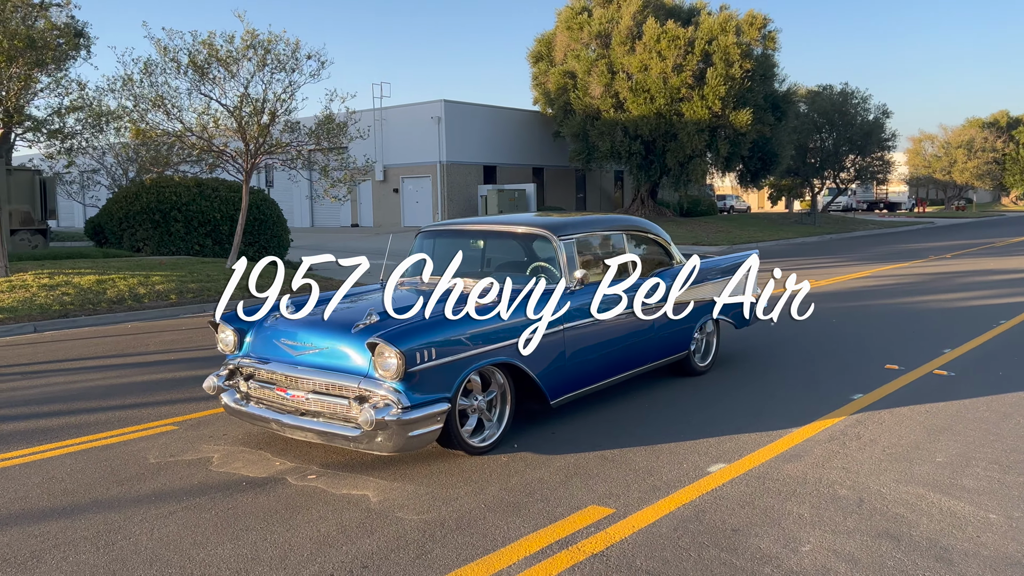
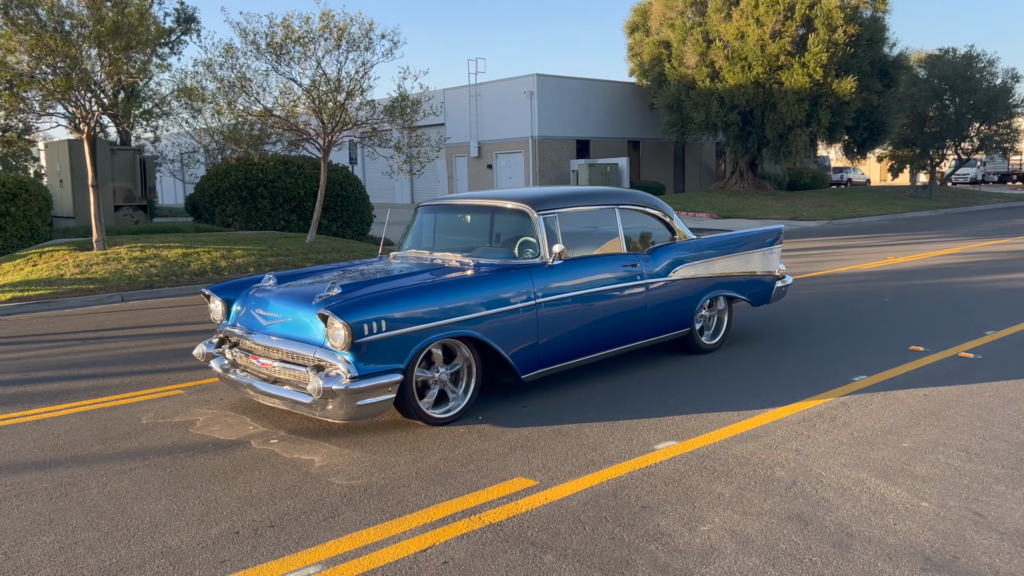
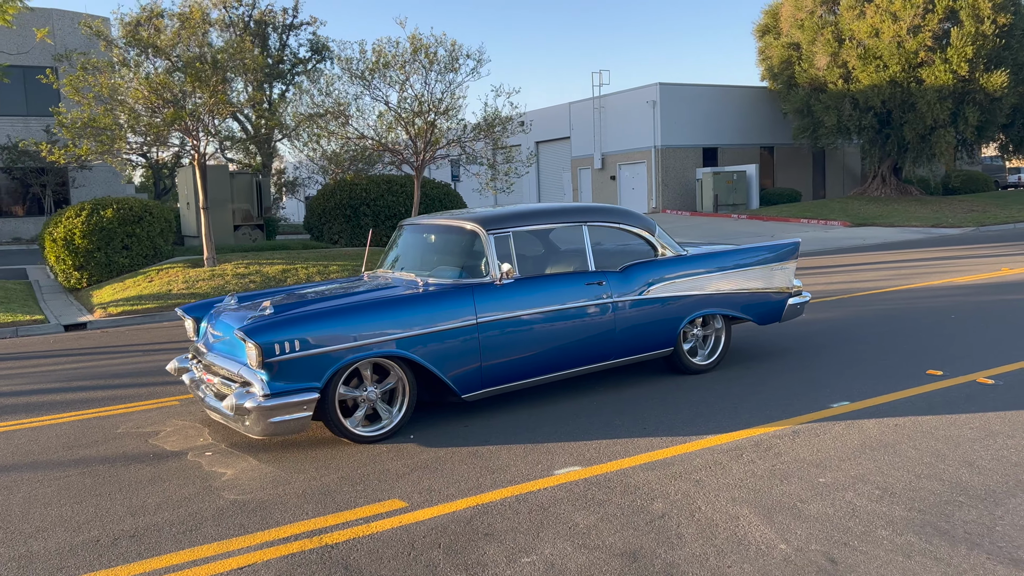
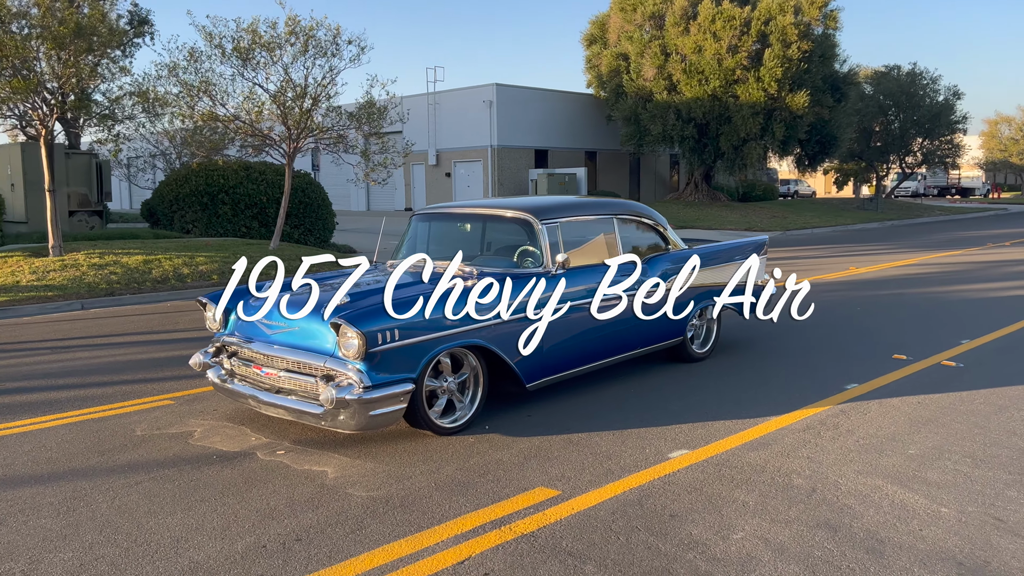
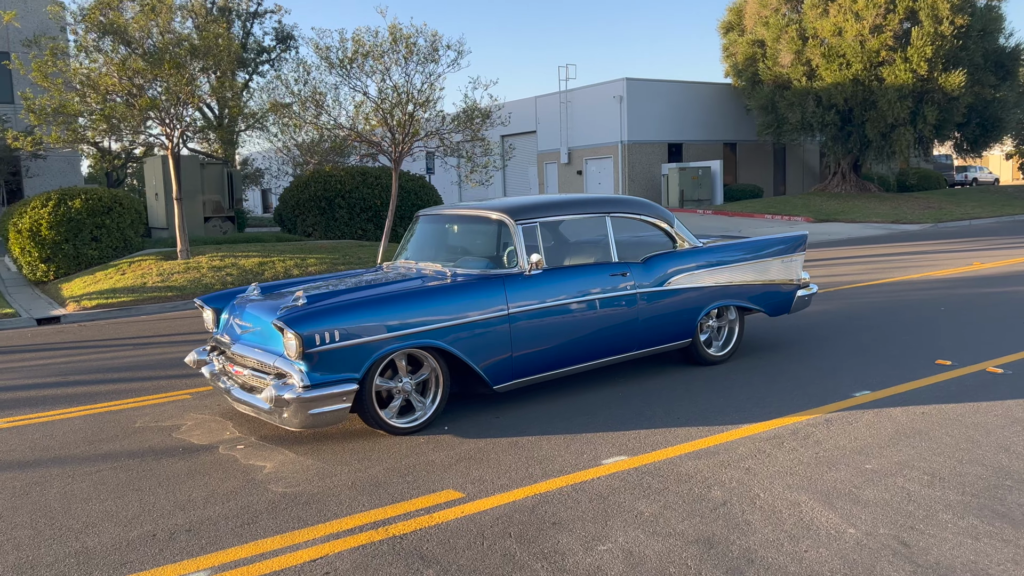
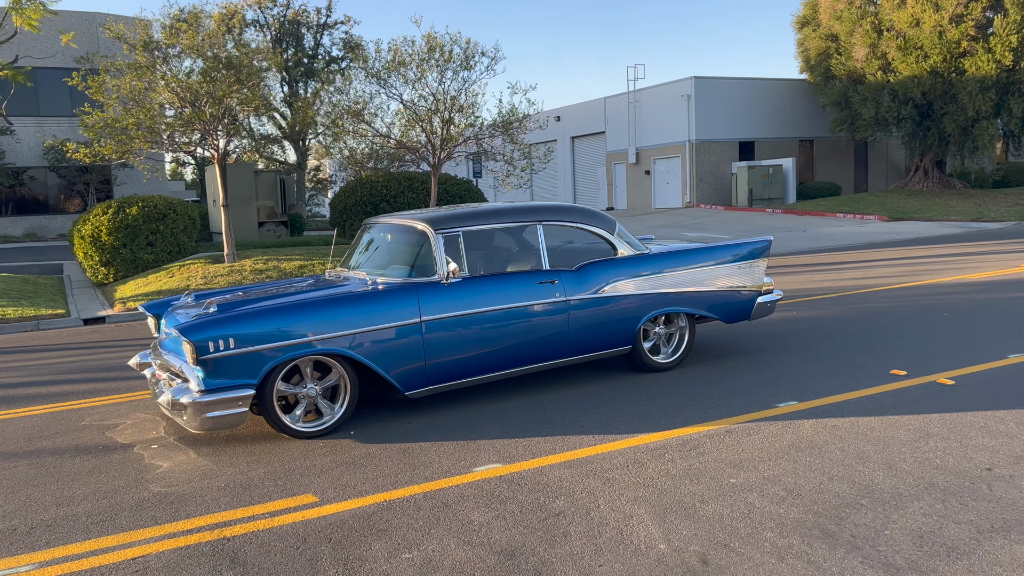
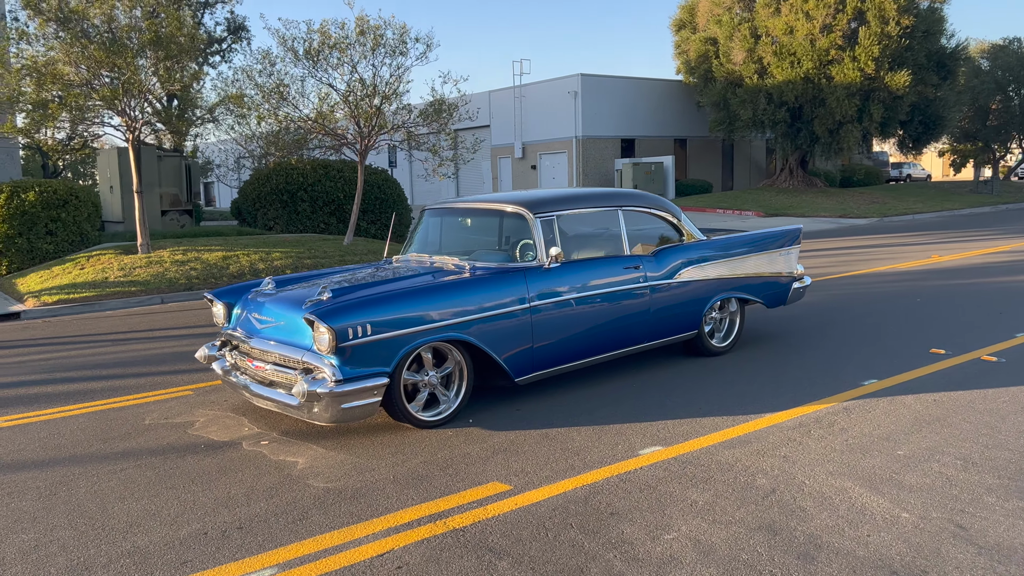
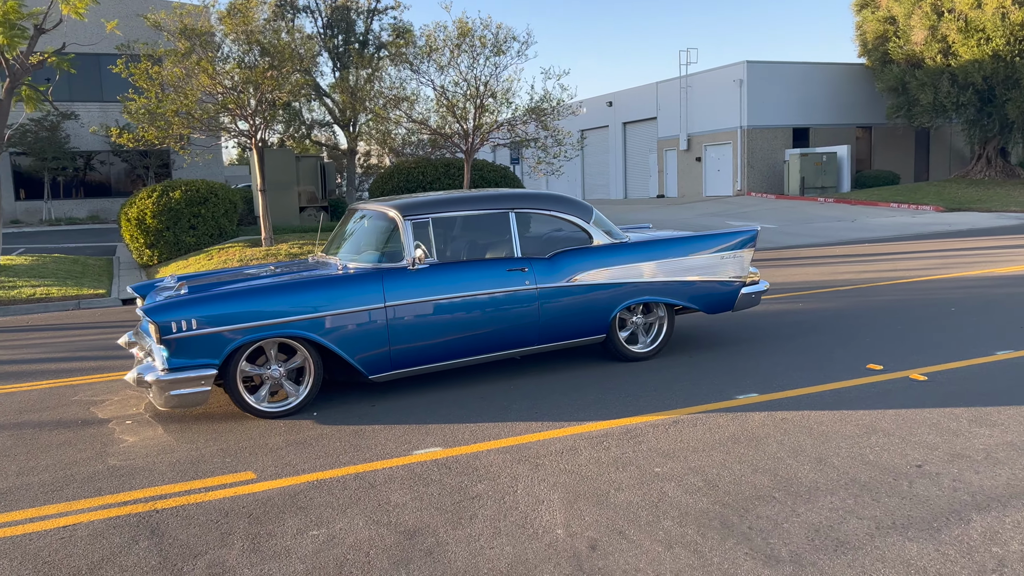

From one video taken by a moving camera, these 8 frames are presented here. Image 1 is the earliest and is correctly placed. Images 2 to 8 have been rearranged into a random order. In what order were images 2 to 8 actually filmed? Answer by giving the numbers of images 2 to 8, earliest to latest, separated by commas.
4, 2, 7, 5, 3, 6, 8
